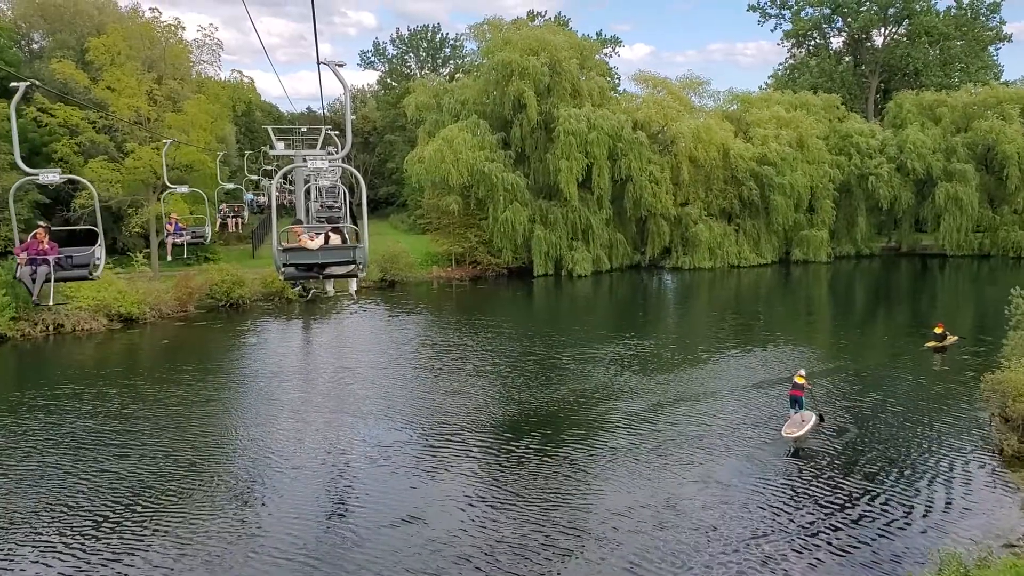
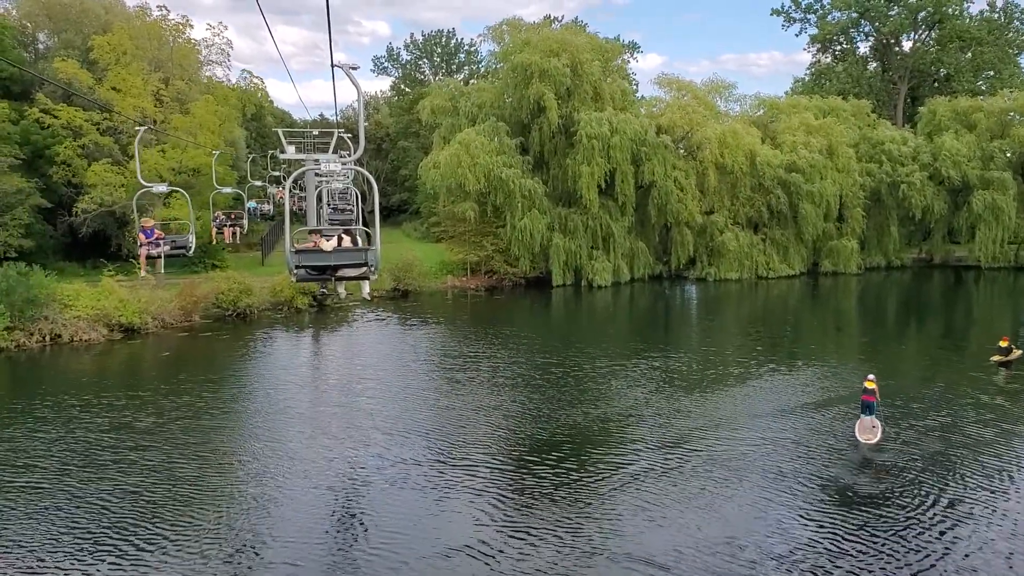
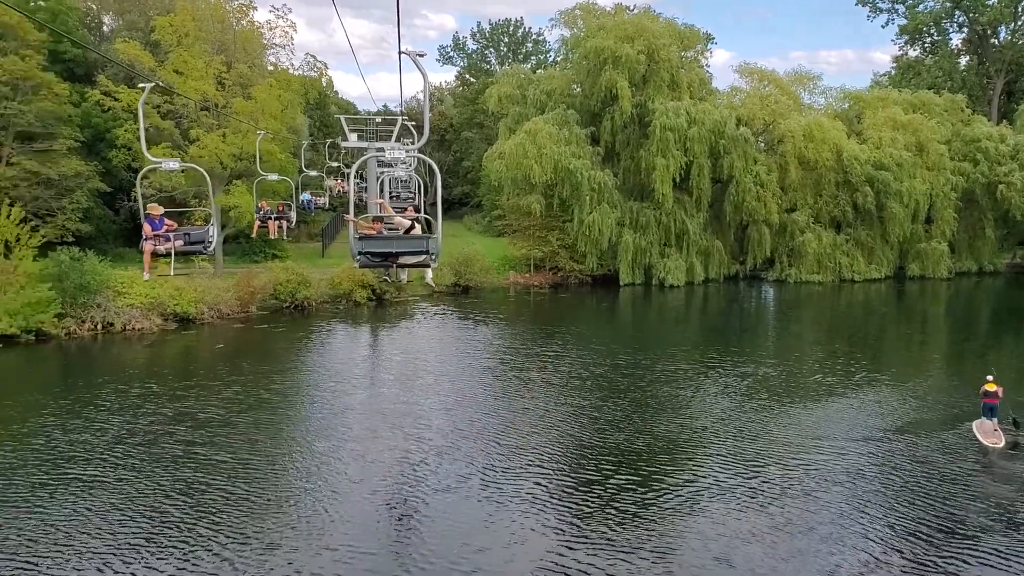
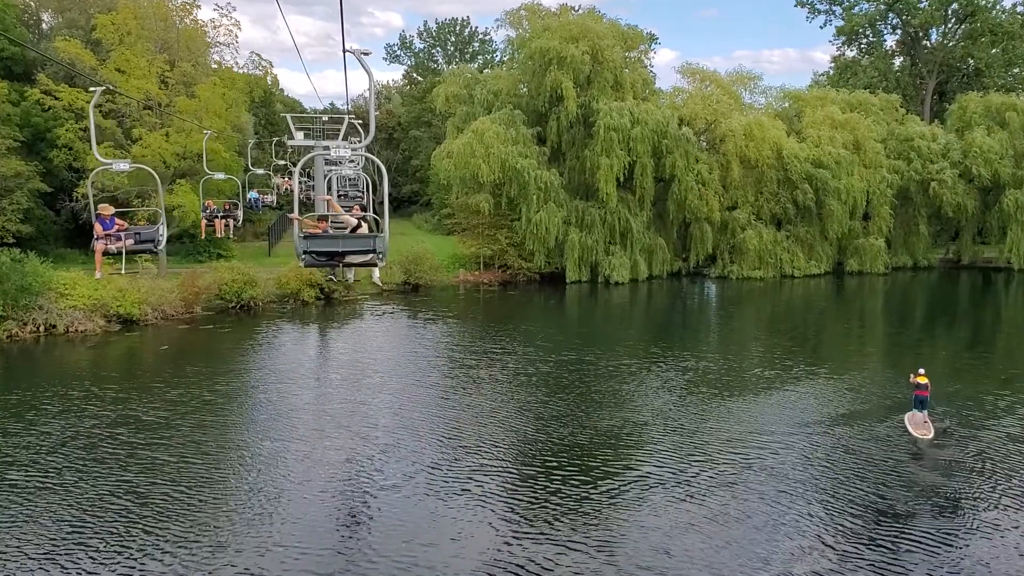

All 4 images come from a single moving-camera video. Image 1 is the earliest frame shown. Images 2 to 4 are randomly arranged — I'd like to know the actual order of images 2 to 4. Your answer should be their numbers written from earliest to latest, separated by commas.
2, 4, 3
